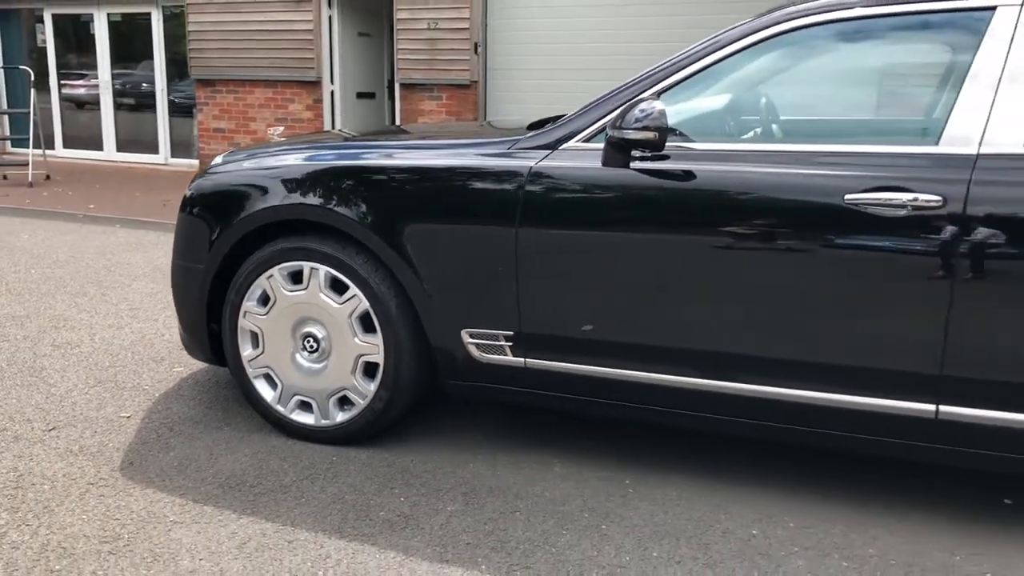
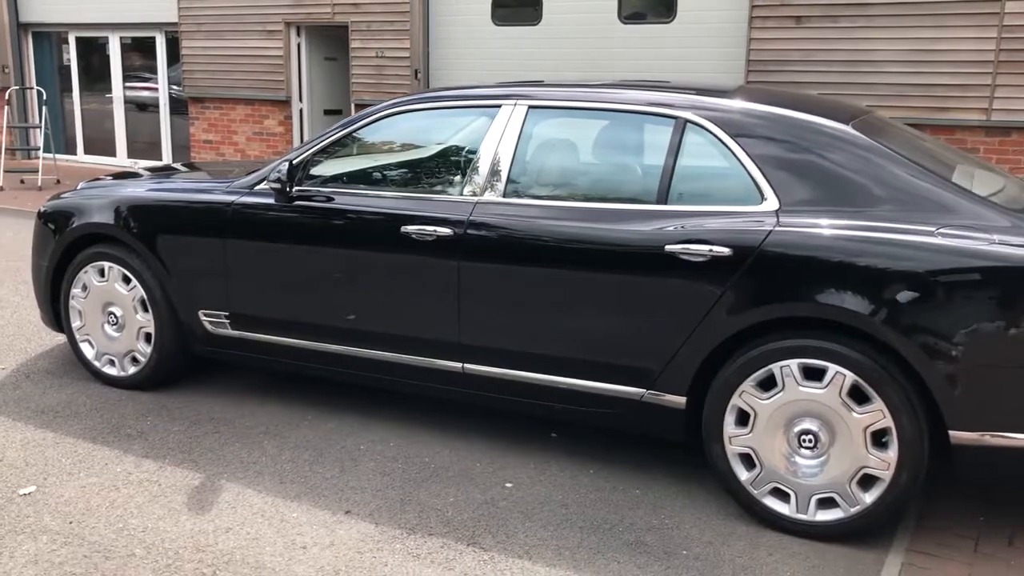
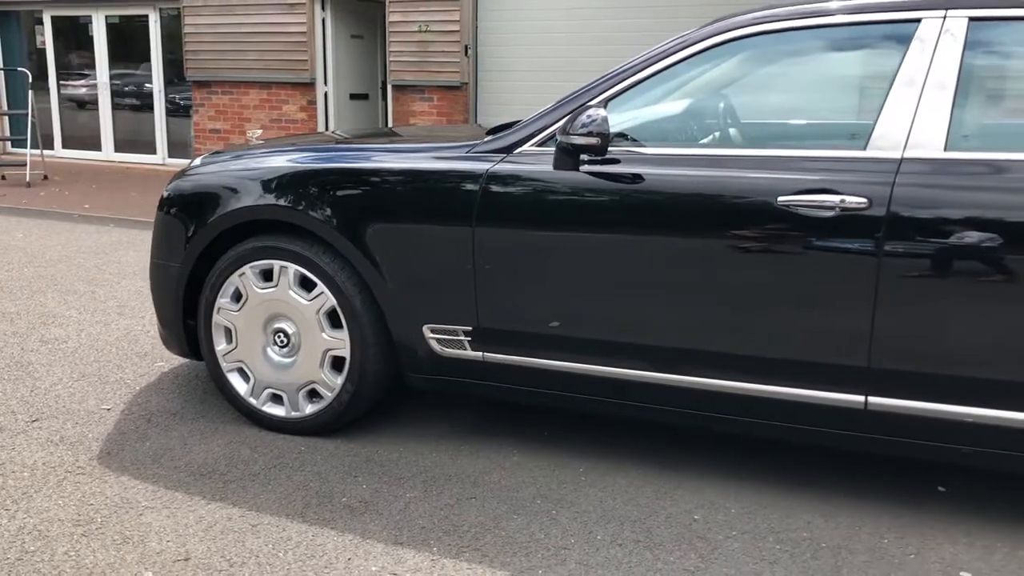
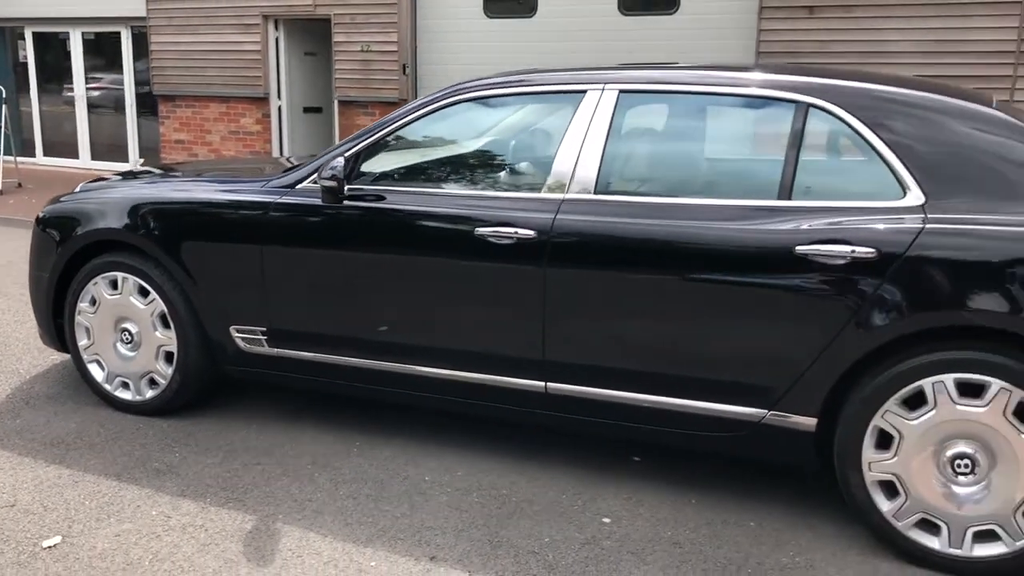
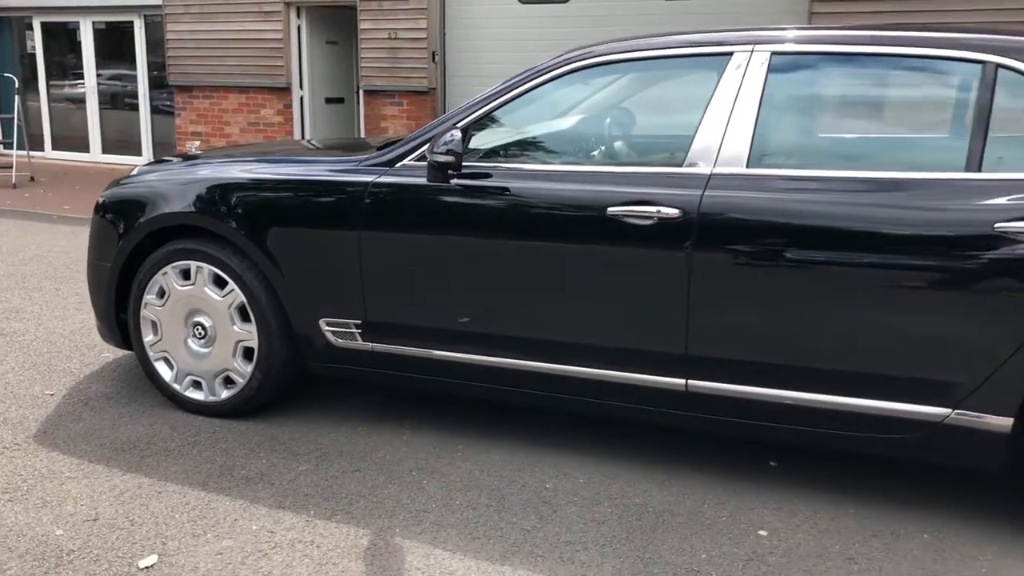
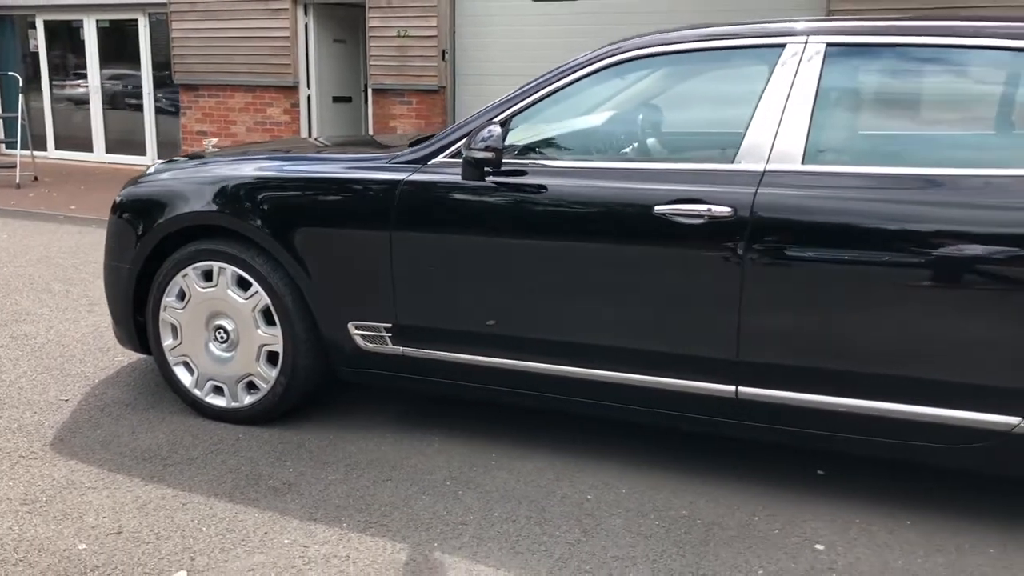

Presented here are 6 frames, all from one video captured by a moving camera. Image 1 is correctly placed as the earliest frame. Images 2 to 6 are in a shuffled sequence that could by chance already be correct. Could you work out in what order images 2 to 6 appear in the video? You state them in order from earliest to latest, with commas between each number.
3, 6, 5, 4, 2
